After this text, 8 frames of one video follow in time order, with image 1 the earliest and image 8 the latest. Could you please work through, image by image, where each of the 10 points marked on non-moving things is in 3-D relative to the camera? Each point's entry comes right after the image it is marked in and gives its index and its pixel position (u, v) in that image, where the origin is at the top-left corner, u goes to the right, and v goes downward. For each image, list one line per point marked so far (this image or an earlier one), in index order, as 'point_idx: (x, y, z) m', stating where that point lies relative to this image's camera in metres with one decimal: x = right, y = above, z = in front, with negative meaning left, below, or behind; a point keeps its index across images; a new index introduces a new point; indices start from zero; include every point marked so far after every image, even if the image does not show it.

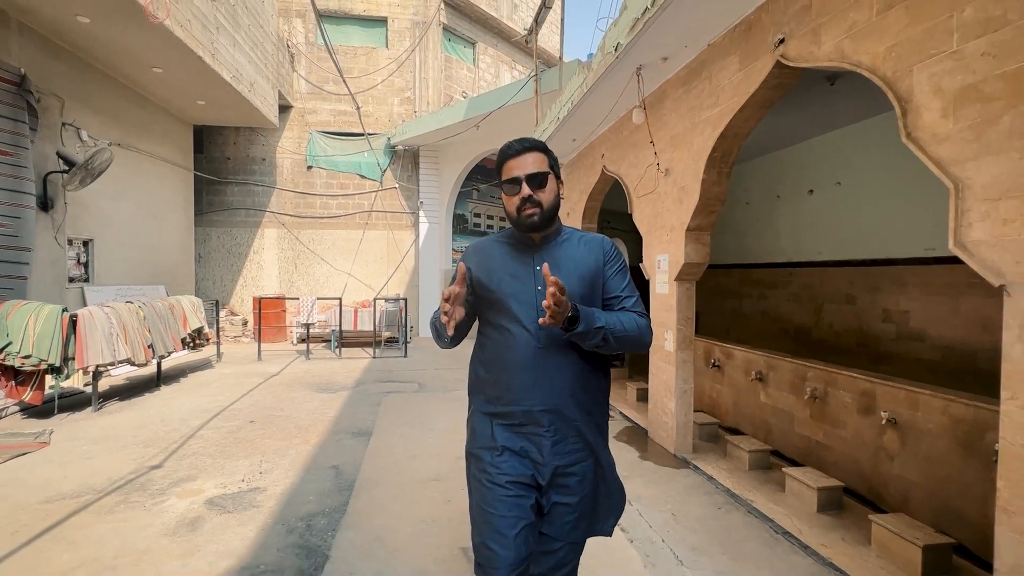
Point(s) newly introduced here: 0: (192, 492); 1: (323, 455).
0: (-2.0, -1.3, +3.0) m
1: (-1.5, -1.3, +3.6) m
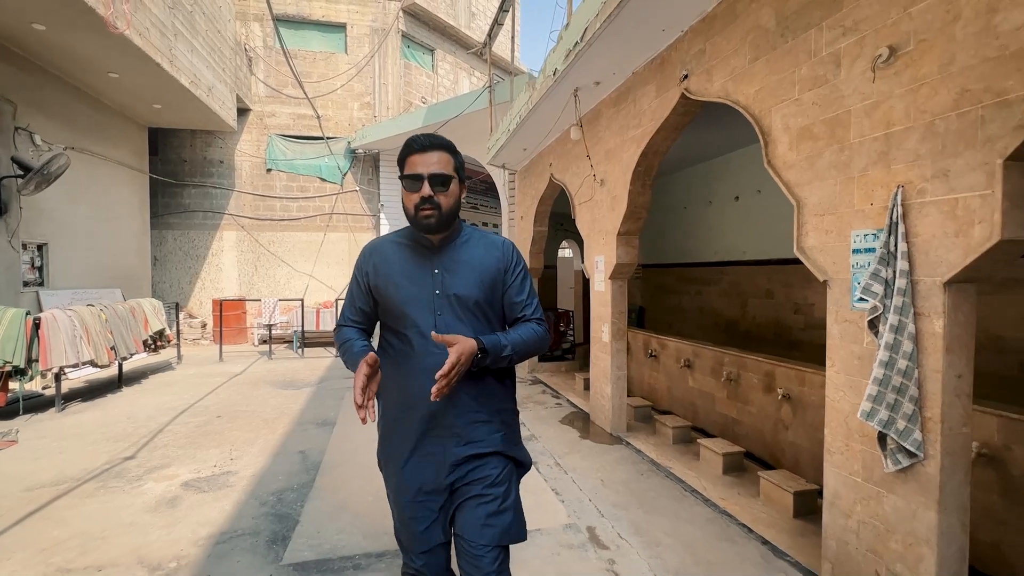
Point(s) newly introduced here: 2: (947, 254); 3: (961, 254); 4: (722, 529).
0: (-2.4, -1.3, +3.3) m
1: (-1.9, -1.3, +4.0) m
2: (+1.7, +0.1, +1.8) m
3: (+1.7, +0.1, +1.8) m
4: (+1.3, -1.5, +2.9) m
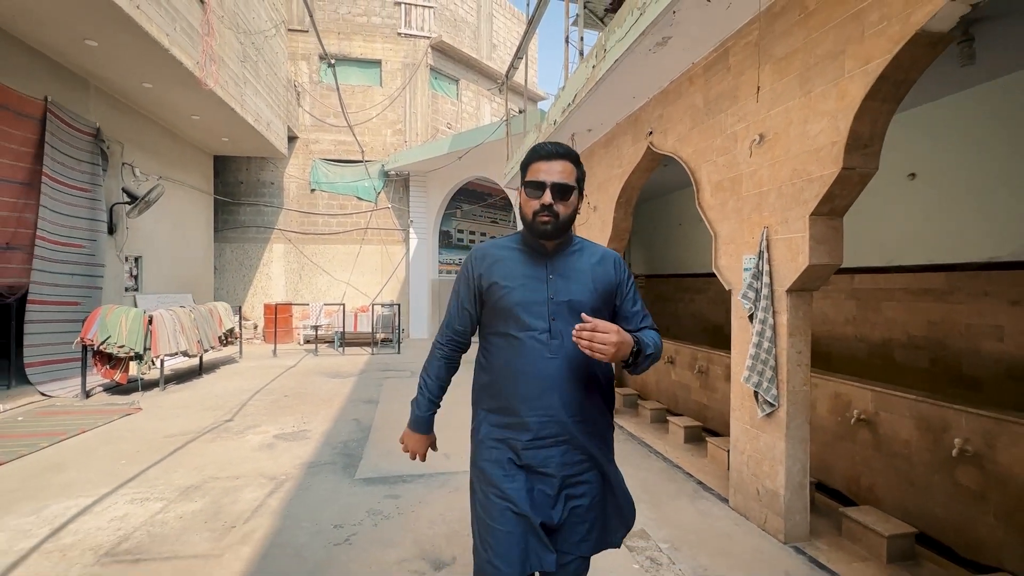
0: (-2.4, -1.4, +4.5) m
1: (-1.8, -1.3, +5.1) m
2: (+1.6, +0.1, +2.8) m
3: (+1.6, +0.1, +2.8) m
4: (+1.3, -1.5, +3.9) m
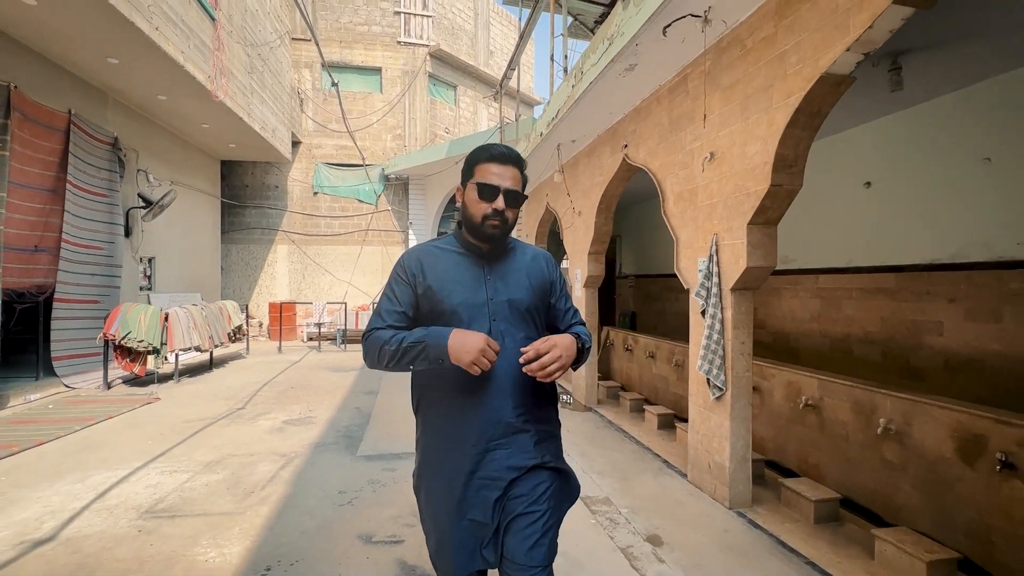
0: (-2.5, -1.3, +4.9) m
1: (-1.9, -1.3, +5.5) m
2: (+1.5, +0.1, +3.2) m
3: (+1.5, +0.1, +3.2) m
4: (+1.2, -1.5, +4.3) m
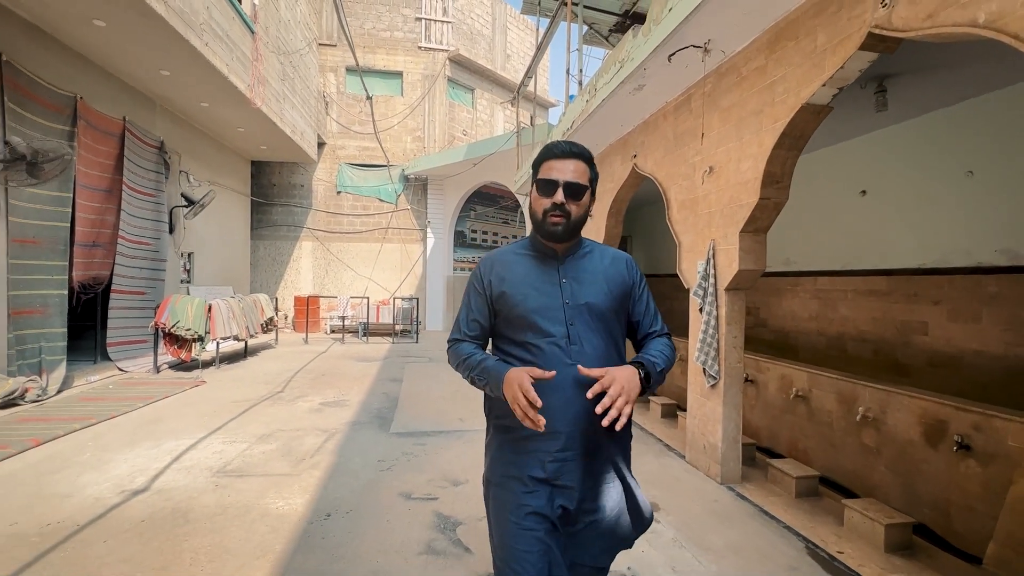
0: (-2.3, -1.3, +5.4) m
1: (-1.7, -1.3, +6.0) m
2: (+1.6, +0.1, +3.6) m
3: (+1.6, +0.1, +3.6) m
4: (+1.3, -1.5, +4.8) m
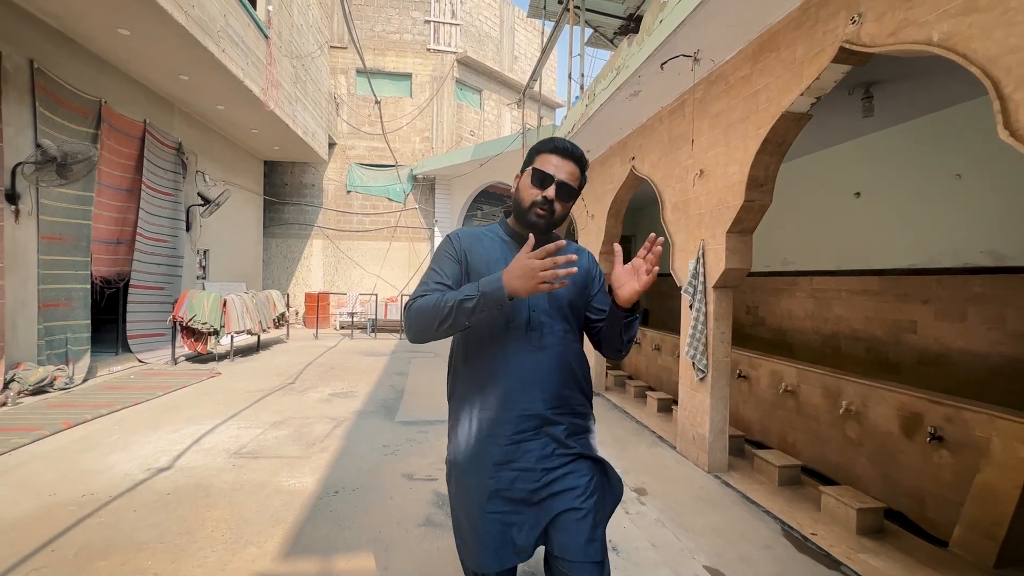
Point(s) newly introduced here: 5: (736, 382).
0: (-2.3, -1.2, +5.7) m
1: (-1.7, -1.2, +6.3) m
2: (+1.6, +0.1, +3.8) m
3: (+1.6, +0.1, +3.8) m
4: (+1.3, -1.5, +5.0) m
5: (+2.6, -1.1, +5.5) m
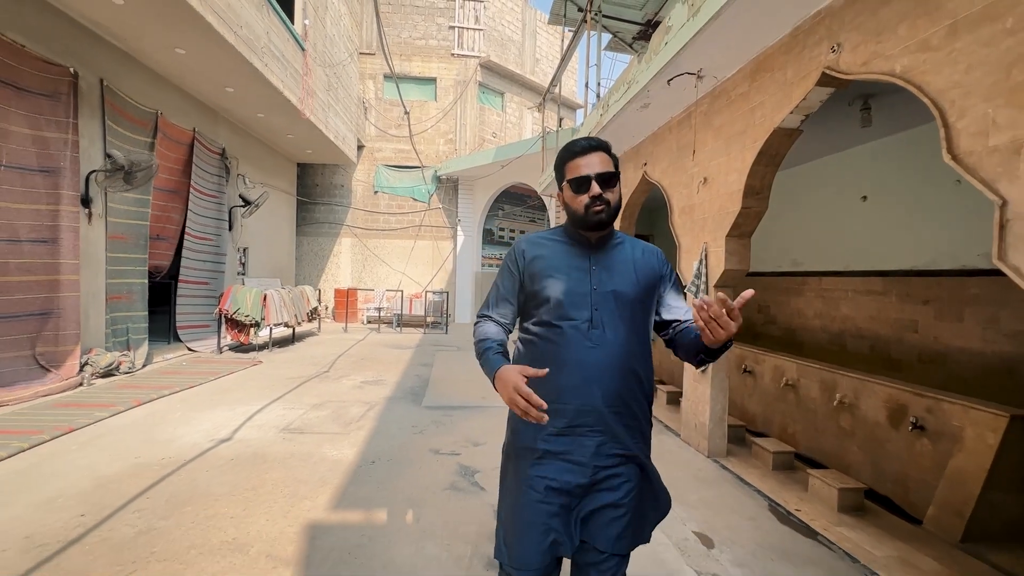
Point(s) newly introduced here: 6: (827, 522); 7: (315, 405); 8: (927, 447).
0: (-2.1, -1.2, +6.2) m
1: (-1.5, -1.2, +6.7) m
2: (+1.8, +0.1, +4.2) m
3: (+1.8, +0.1, +4.1) m
4: (+1.5, -1.5, +5.3) m
5: (+2.8, -1.1, +5.8) m
6: (+2.1, -1.6, +3.2) m
7: (-2.0, -1.2, +4.9) m
8: (+3.0, -1.2, +3.5) m
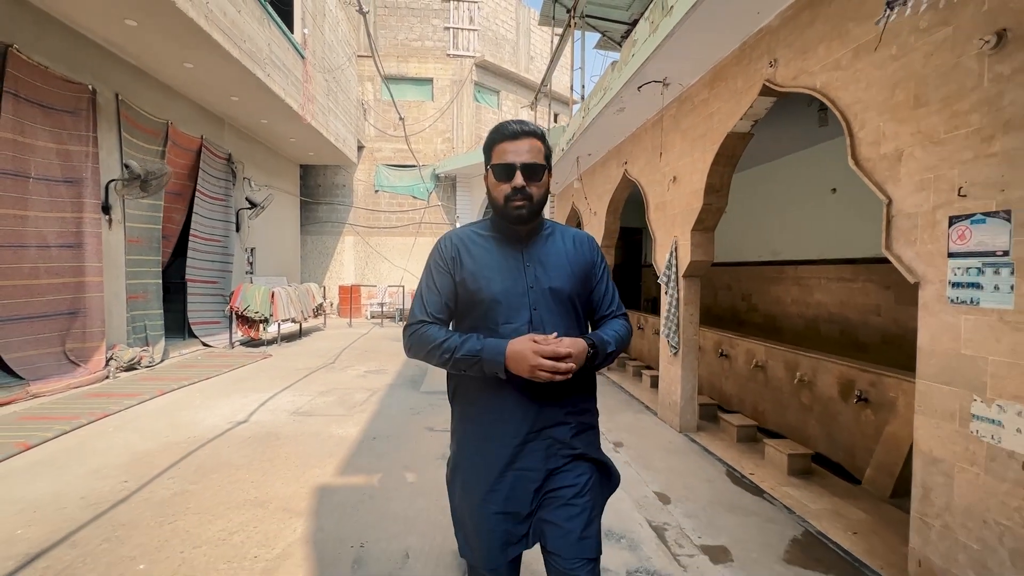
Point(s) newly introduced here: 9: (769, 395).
0: (-2.2, -1.1, +6.6) m
1: (-1.6, -1.1, +7.2) m
2: (+1.6, +0.2, +4.5) m
3: (+1.6, +0.2, +4.5) m
4: (+1.4, -1.4, +5.7) m
5: (+2.7, -0.9, +6.2) m
6: (+2.0, -1.5, +3.6) m
7: (-2.2, -1.2, +5.4) m
8: (+2.9, -1.0, +3.9) m
9: (+2.8, -1.2, +5.1) m
